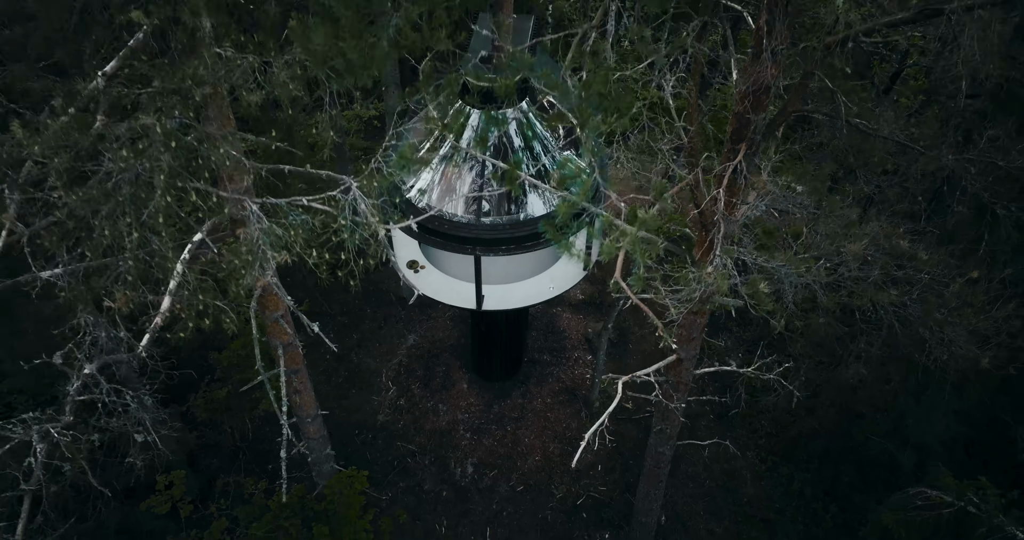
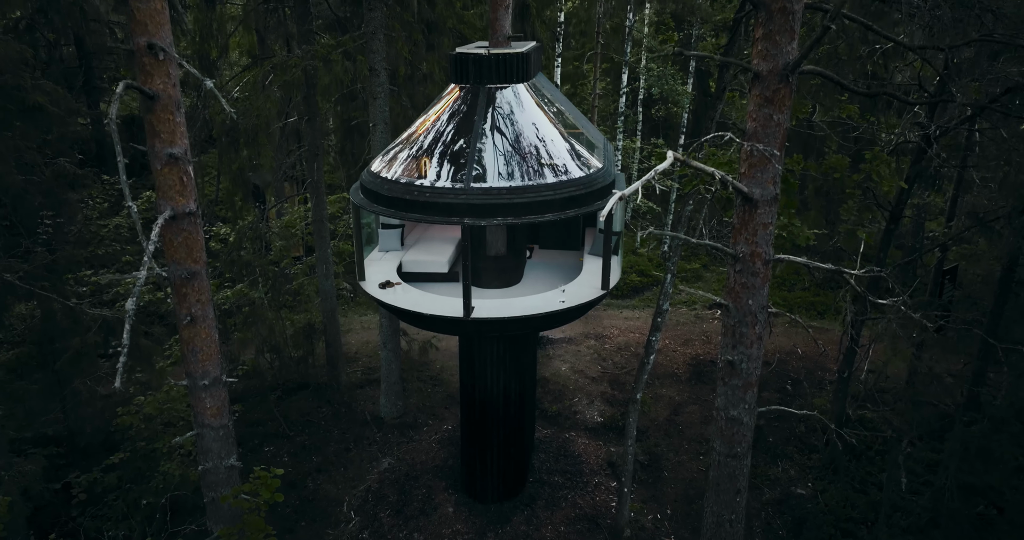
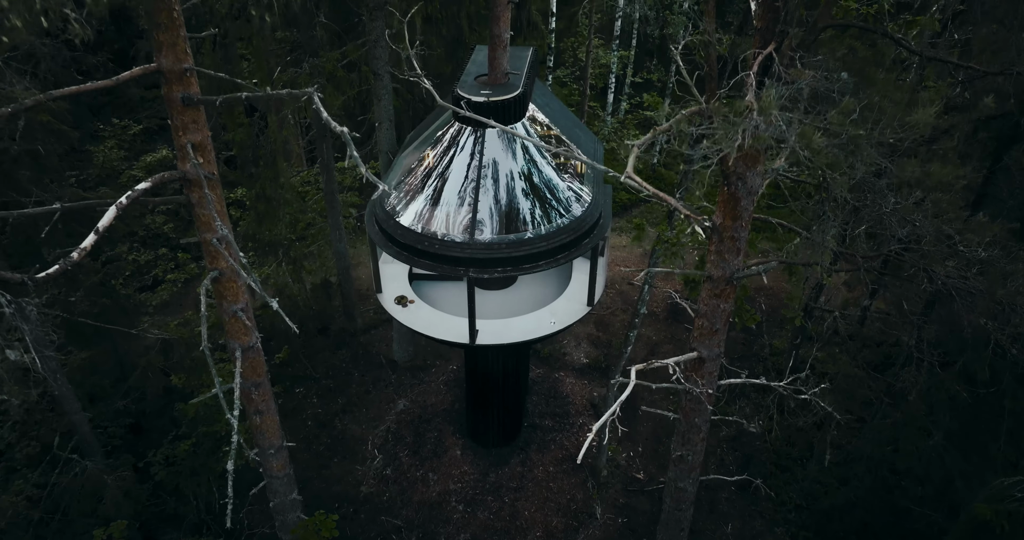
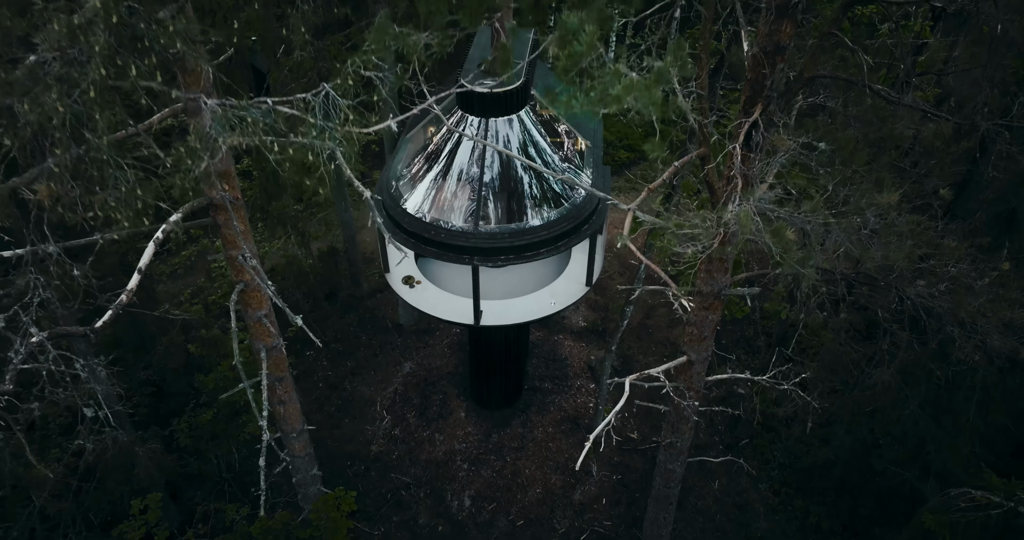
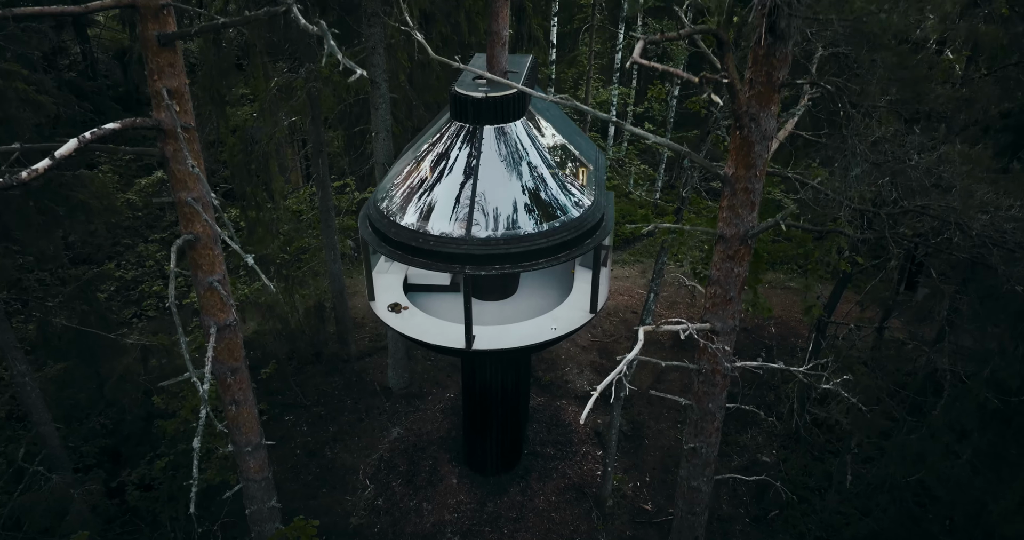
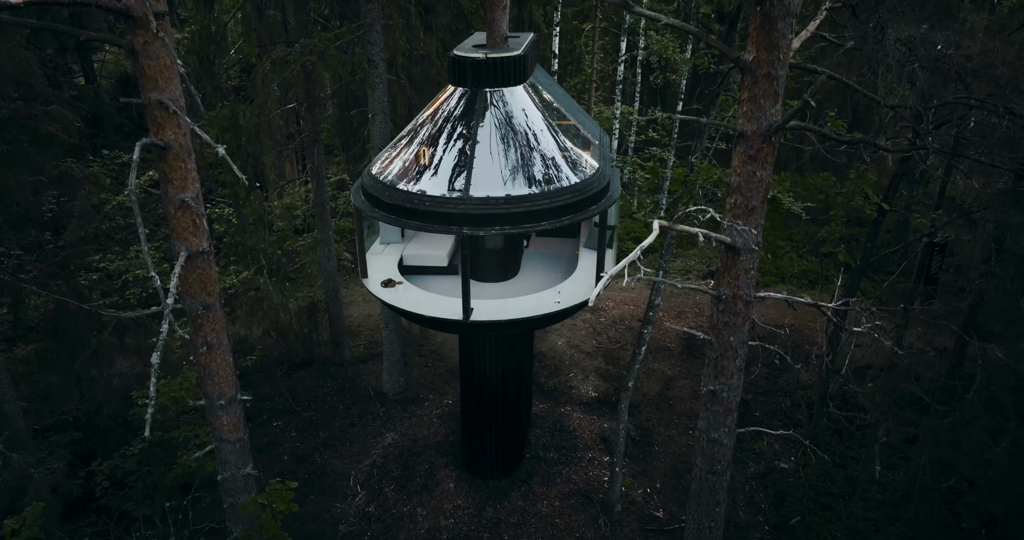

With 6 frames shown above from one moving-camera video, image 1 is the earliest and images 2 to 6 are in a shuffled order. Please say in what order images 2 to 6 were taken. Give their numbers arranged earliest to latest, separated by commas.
4, 3, 5, 6, 2
